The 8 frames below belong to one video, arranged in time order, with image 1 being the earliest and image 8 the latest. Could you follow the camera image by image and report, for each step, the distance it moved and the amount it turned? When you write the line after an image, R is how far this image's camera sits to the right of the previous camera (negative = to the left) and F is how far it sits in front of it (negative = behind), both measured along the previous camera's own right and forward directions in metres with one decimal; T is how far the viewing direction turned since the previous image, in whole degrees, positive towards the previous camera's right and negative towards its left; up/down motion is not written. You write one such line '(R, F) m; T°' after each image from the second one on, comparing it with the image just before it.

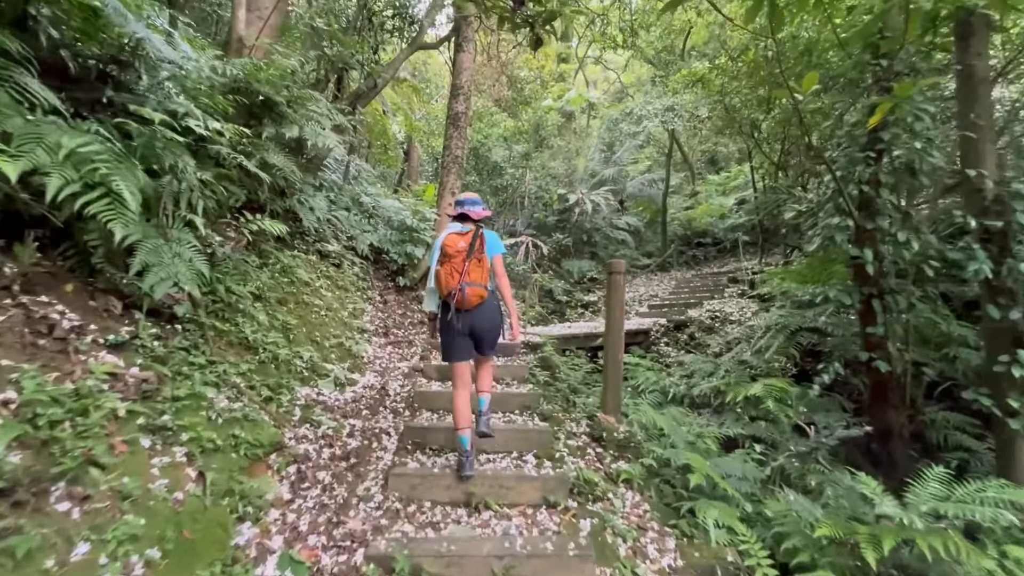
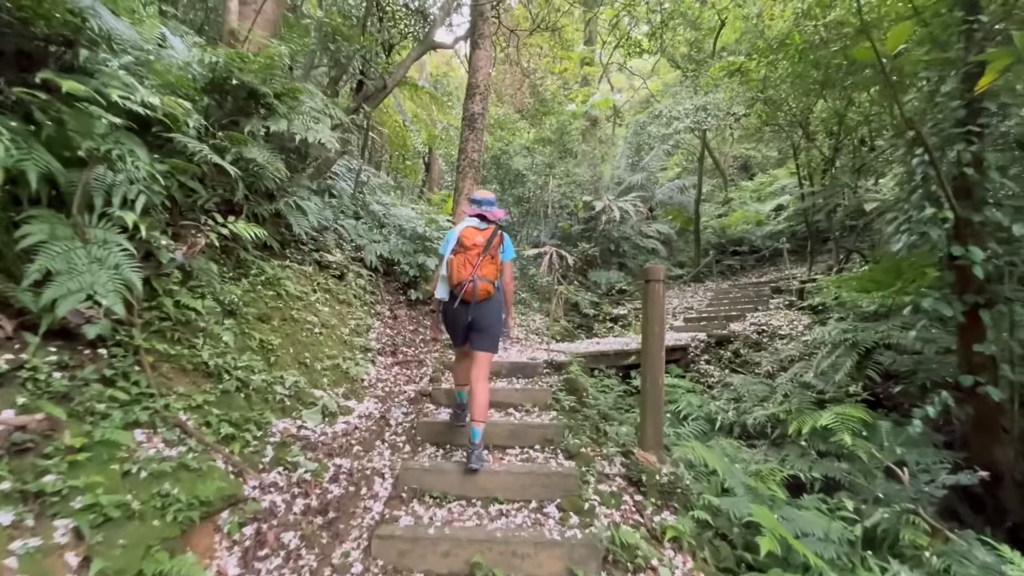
(+0.1, +0.6) m; -3°
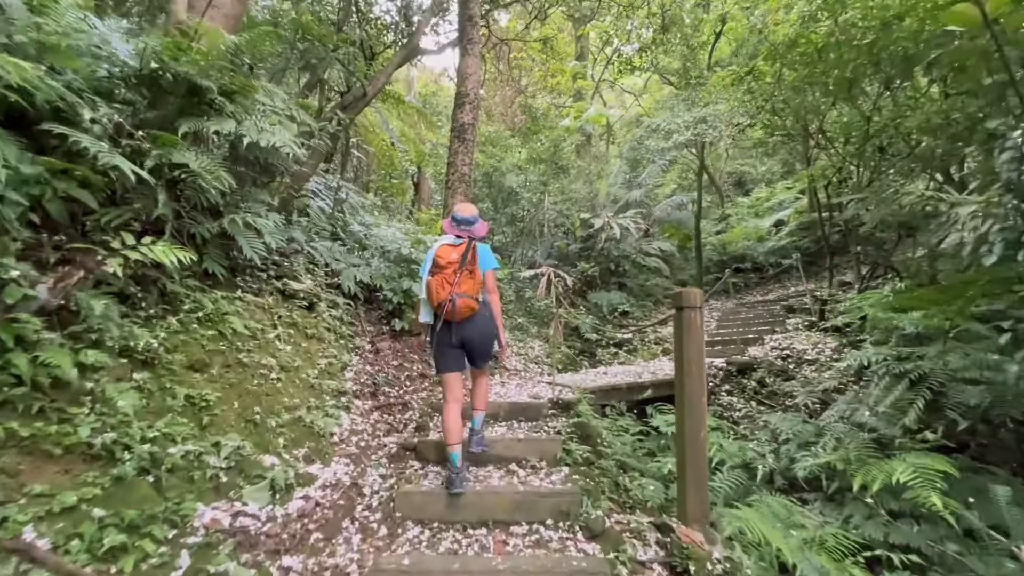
(0.0, +0.7) m; +1°
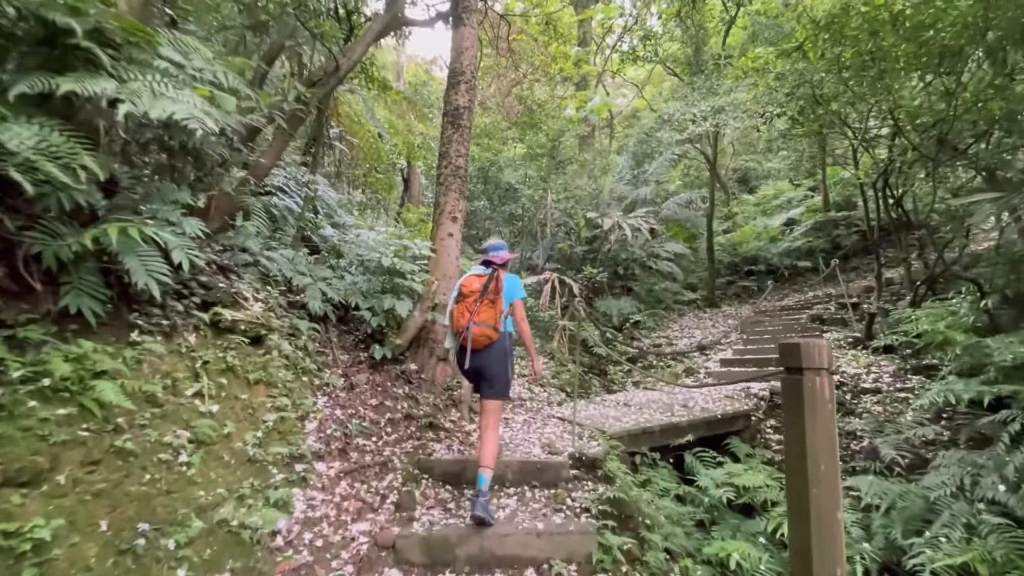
(-0.1, +1.0) m; +1°
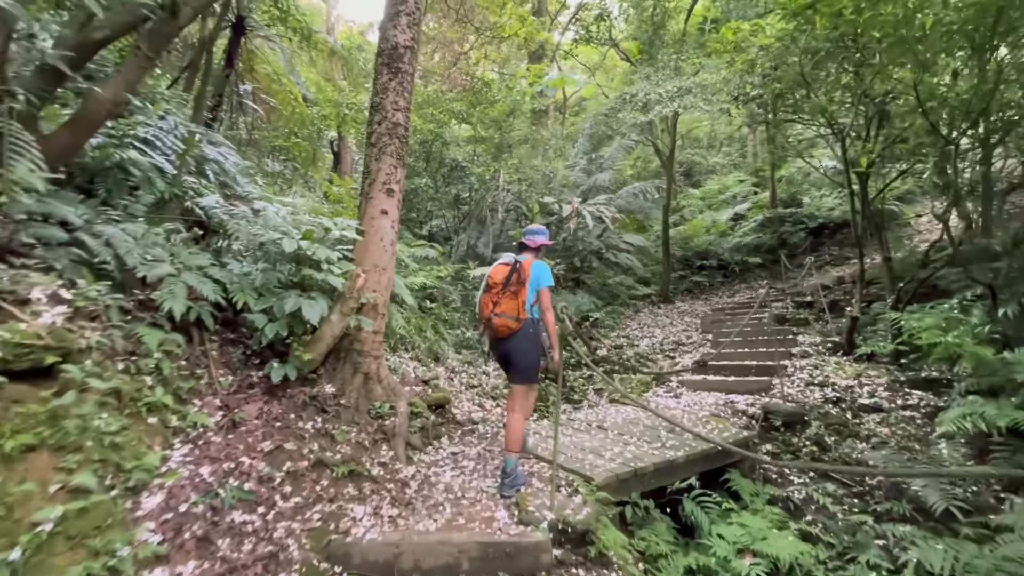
(-0.1, +1.1) m; +7°
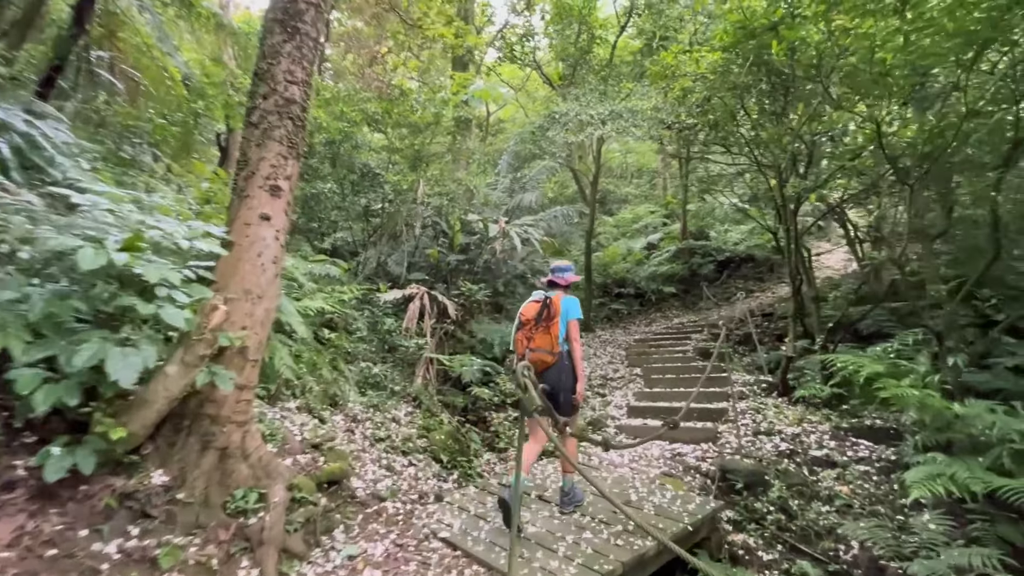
(-0.1, +0.9) m; +11°
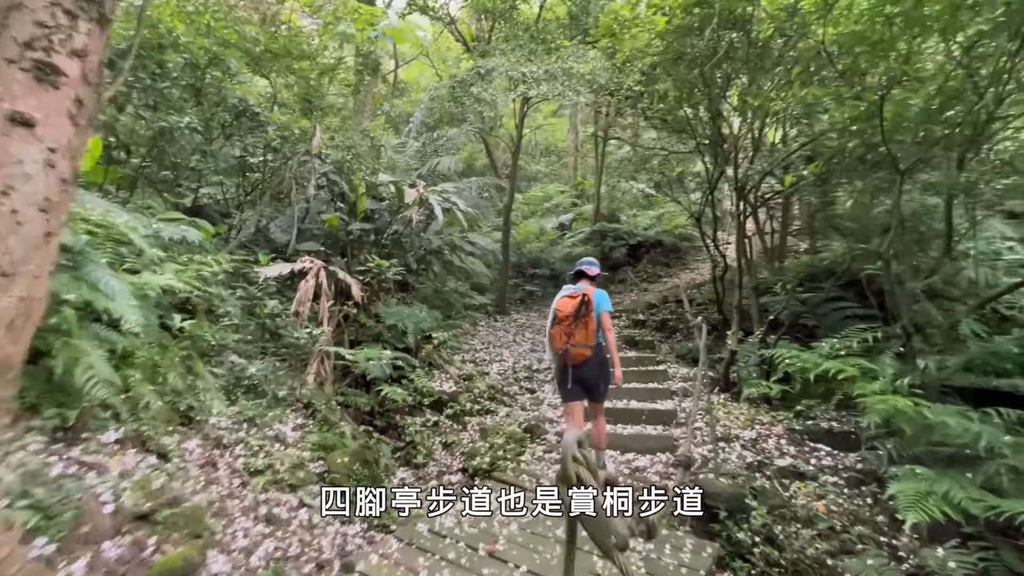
(-0.3, +1.1) m; +12°
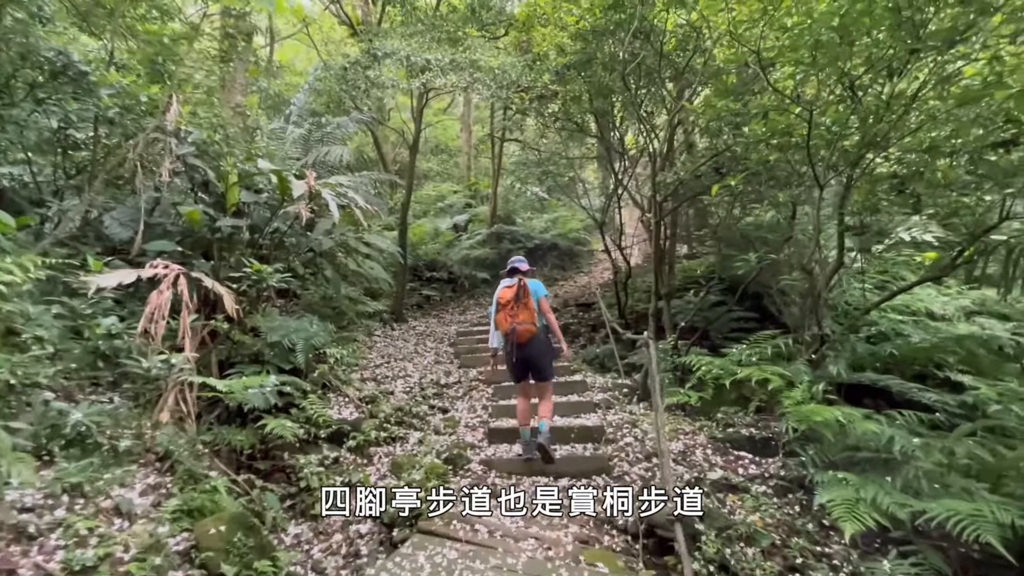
(-0.3, +0.6) m; +14°
